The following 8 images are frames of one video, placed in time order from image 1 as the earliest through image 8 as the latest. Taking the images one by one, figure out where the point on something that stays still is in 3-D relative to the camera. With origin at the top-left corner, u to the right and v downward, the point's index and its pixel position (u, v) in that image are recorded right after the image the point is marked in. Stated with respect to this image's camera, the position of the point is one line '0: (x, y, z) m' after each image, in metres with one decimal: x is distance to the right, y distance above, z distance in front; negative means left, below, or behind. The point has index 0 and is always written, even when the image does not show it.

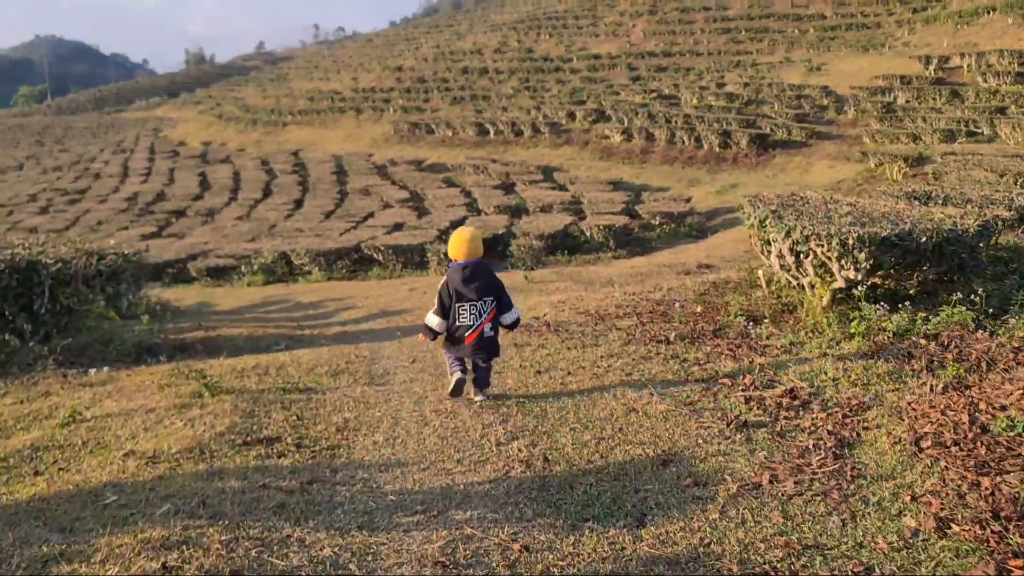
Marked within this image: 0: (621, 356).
0: (+0.5, -0.3, +4.1) m
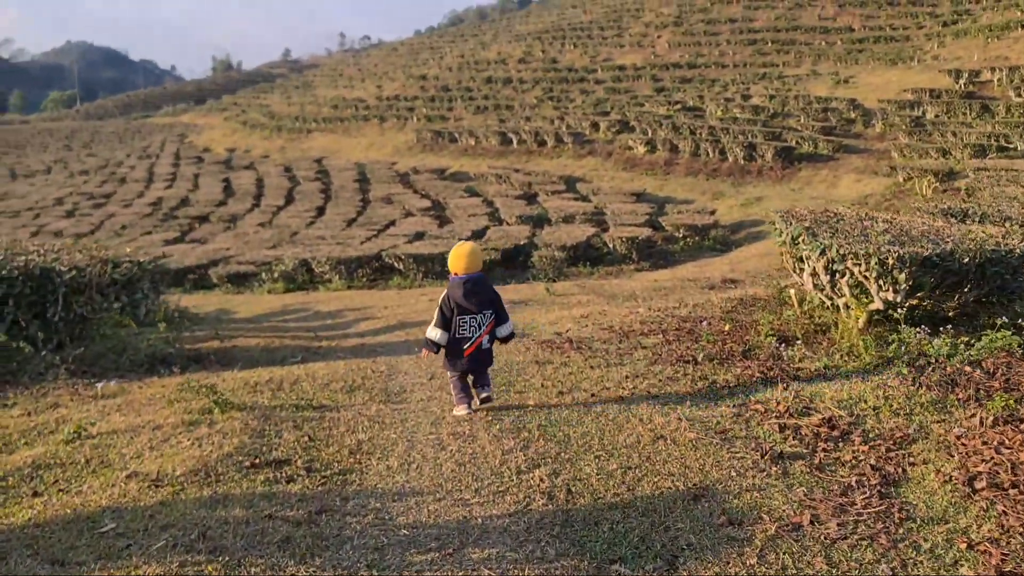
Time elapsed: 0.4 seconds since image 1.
0: (+0.6, -0.4, +3.9) m
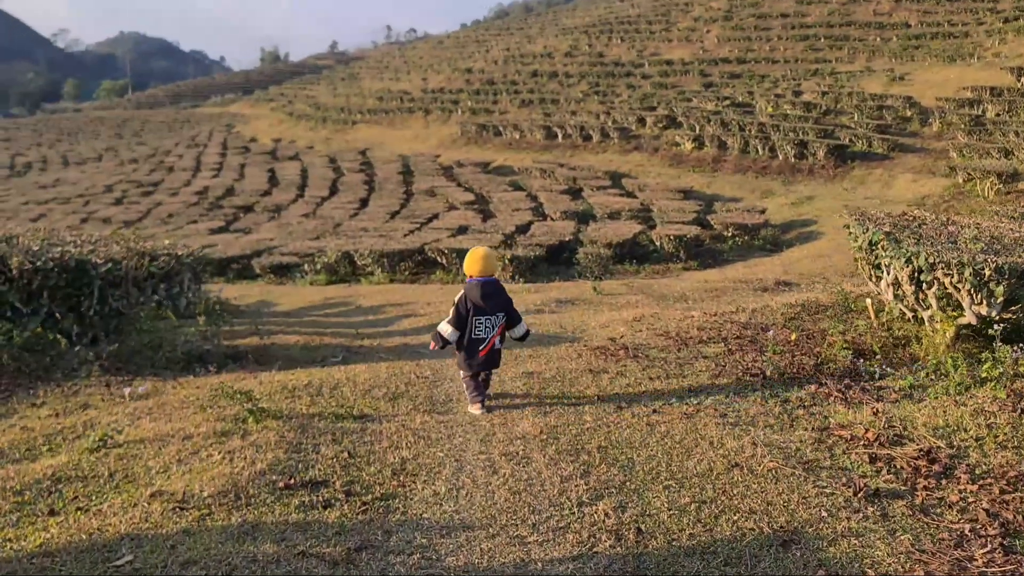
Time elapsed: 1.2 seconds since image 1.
0: (+0.8, -0.4, +3.6) m
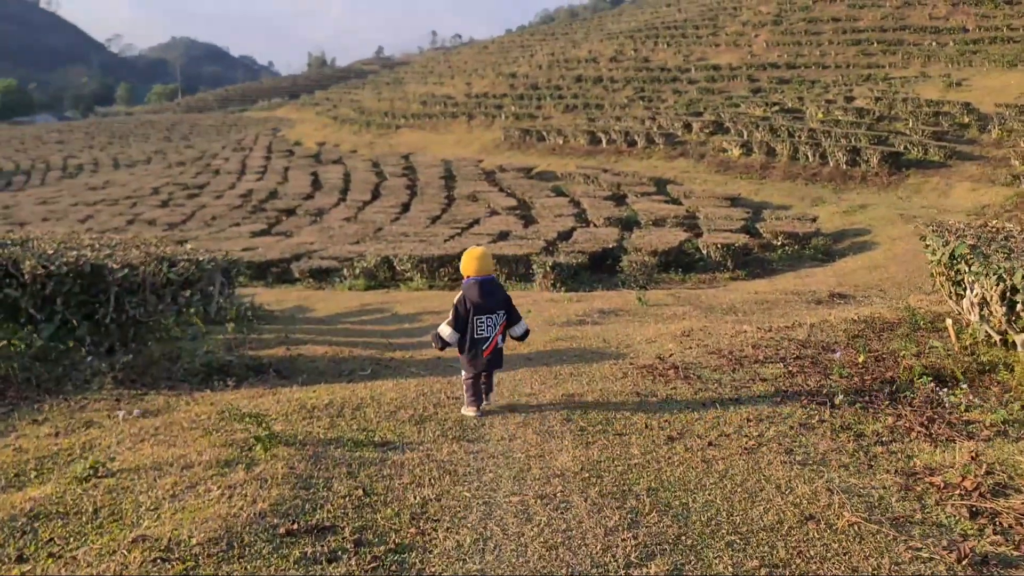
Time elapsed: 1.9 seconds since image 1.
0: (+0.9, -0.5, +3.2) m
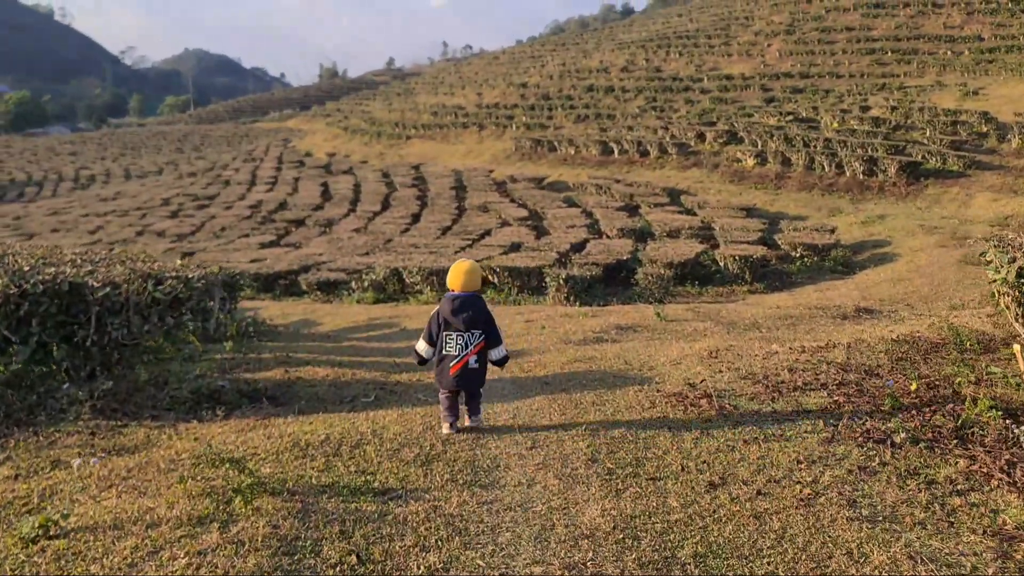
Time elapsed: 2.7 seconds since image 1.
0: (+1.0, -0.6, +2.8) m
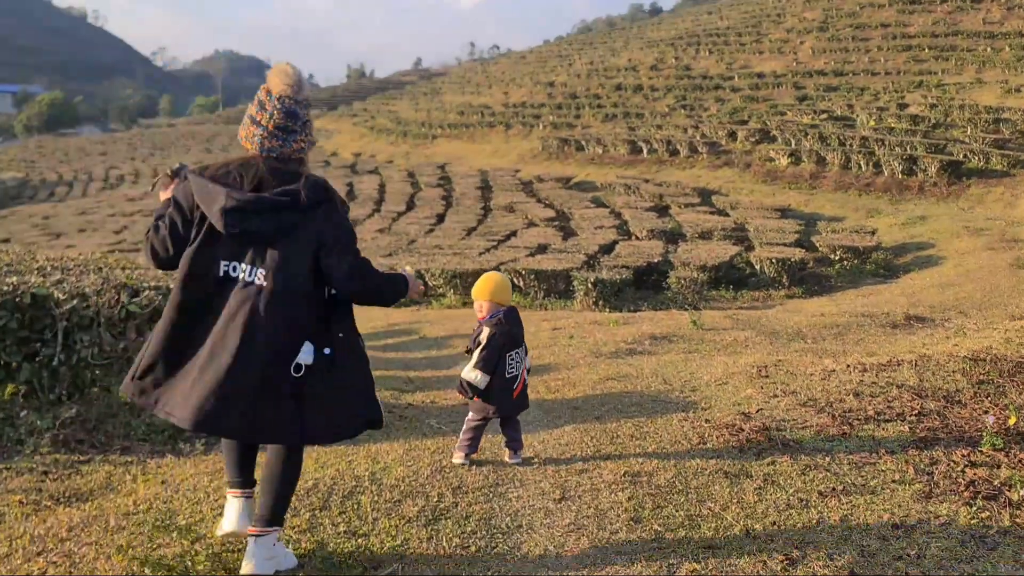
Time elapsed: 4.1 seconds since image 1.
0: (+1.1, -0.6, +2.3) m
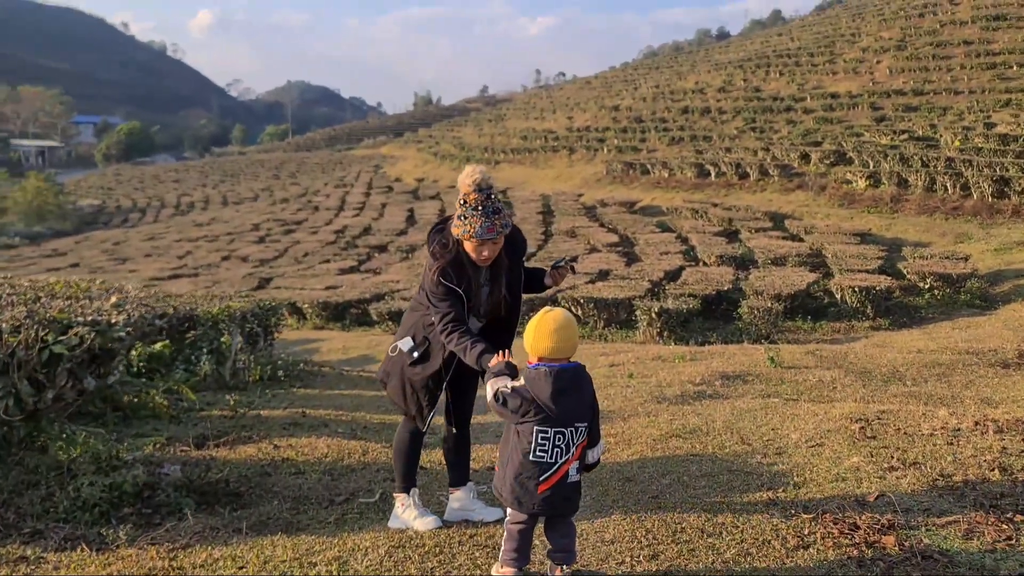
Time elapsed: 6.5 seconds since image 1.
0: (+1.1, -0.7, +1.3) m
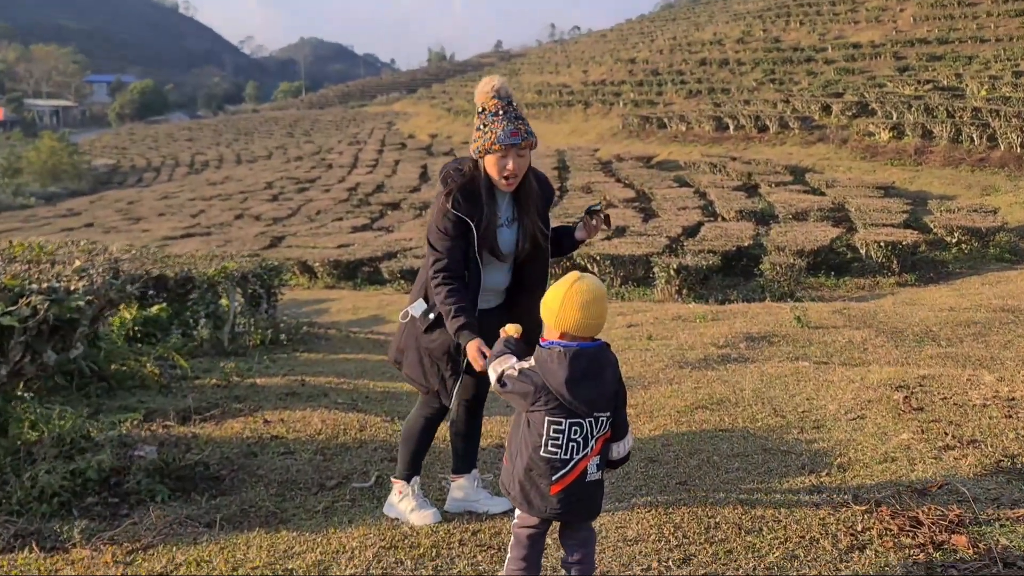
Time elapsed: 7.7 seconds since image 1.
0: (+1.1, -0.7, +1.0) m
